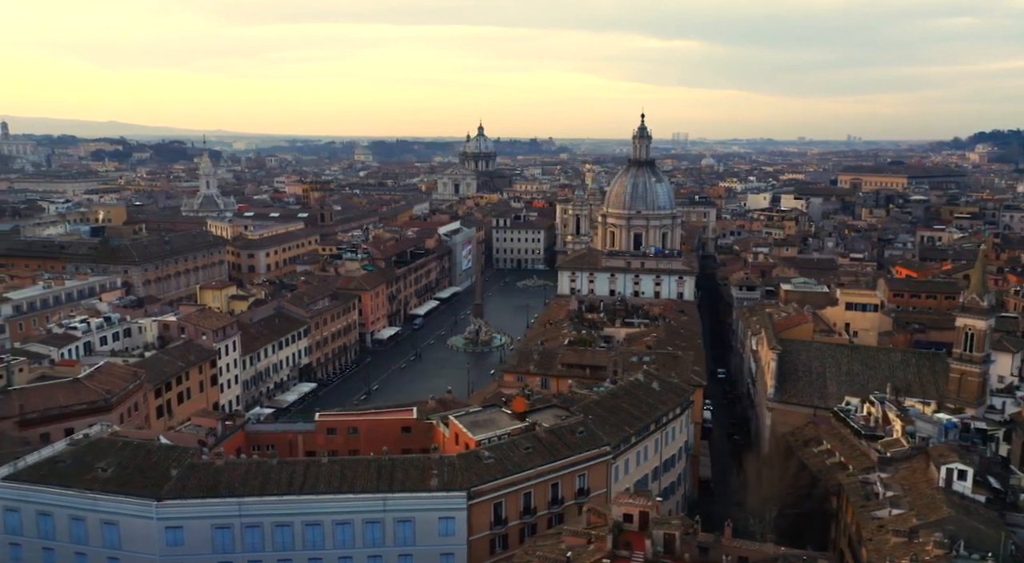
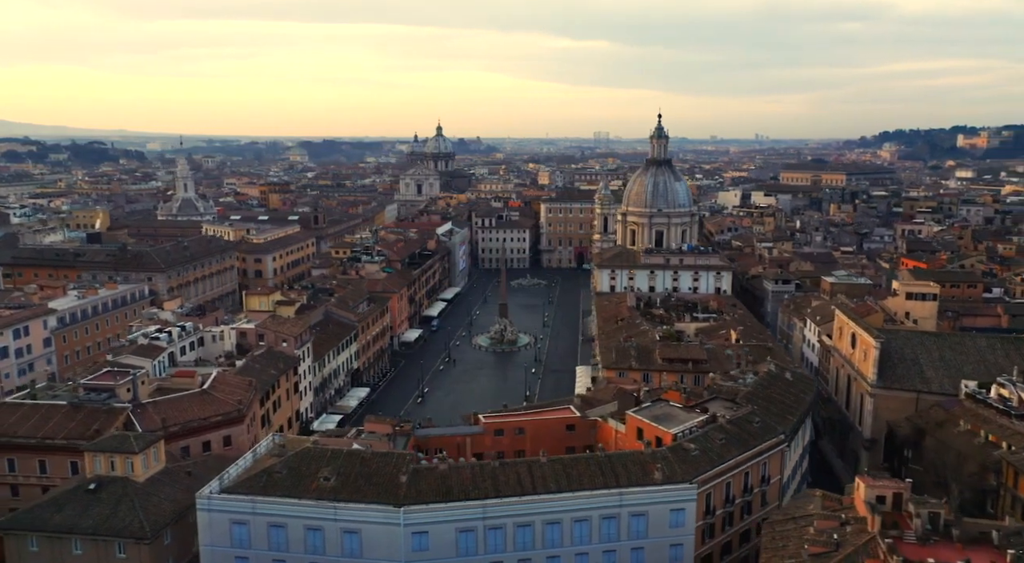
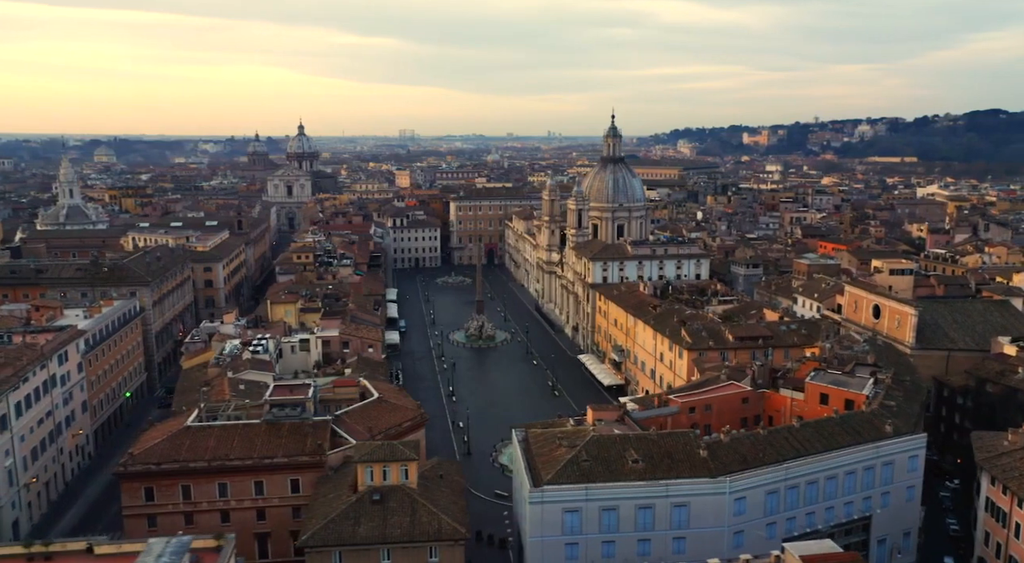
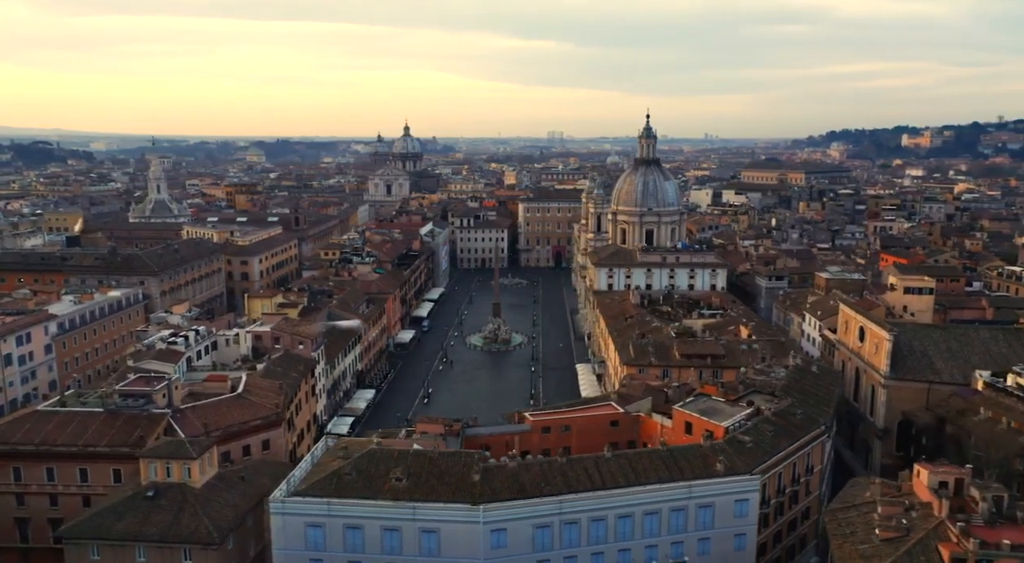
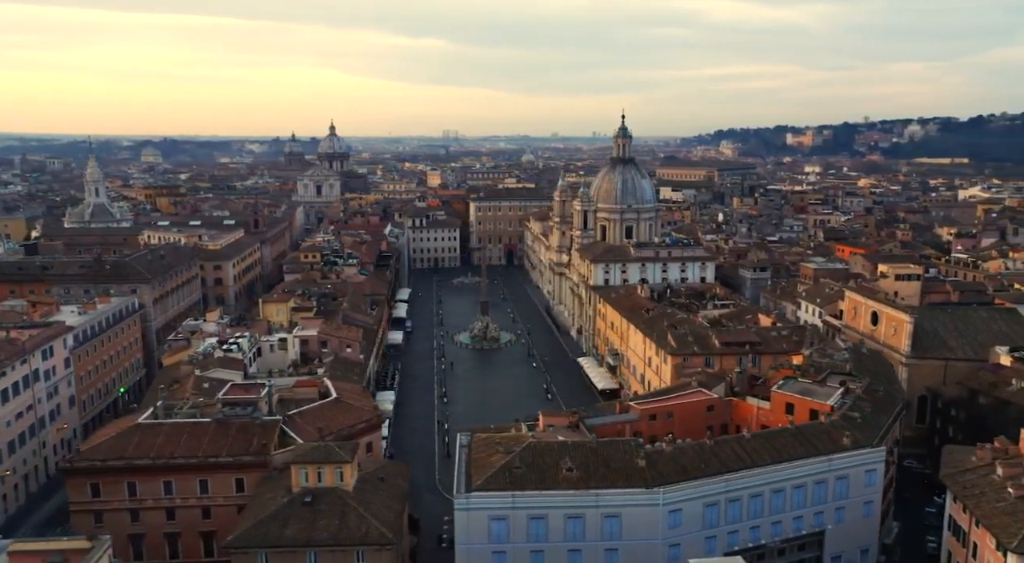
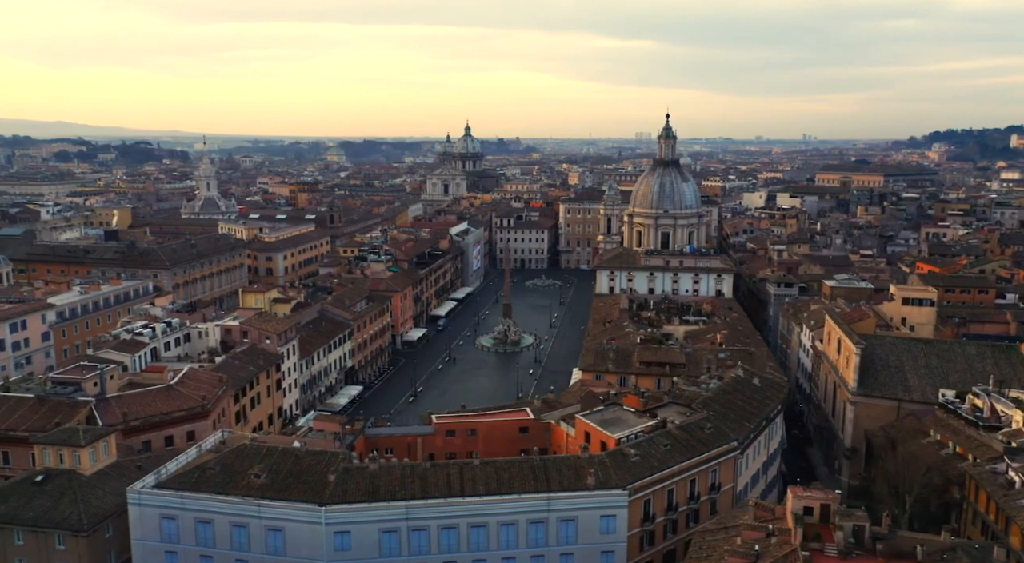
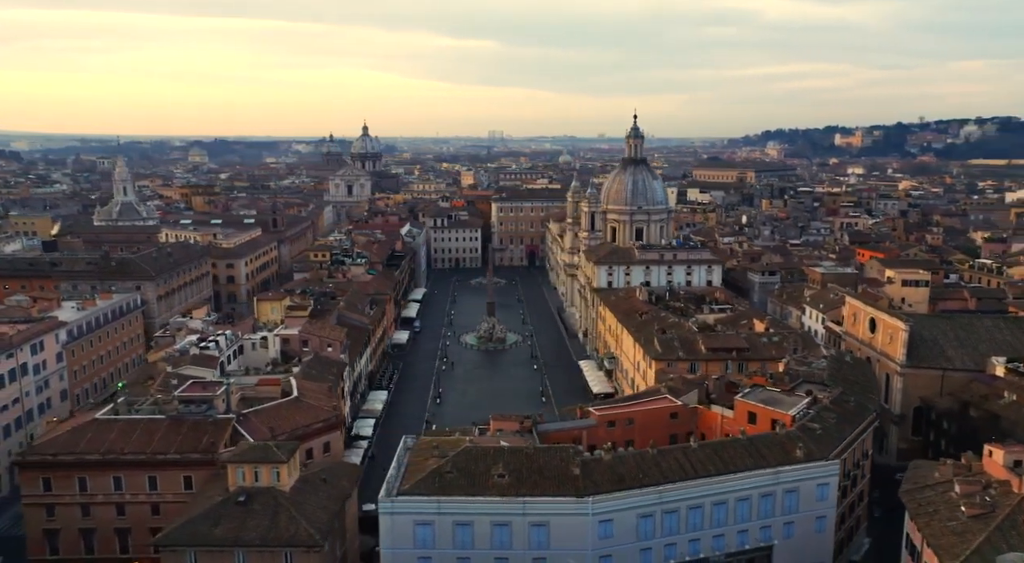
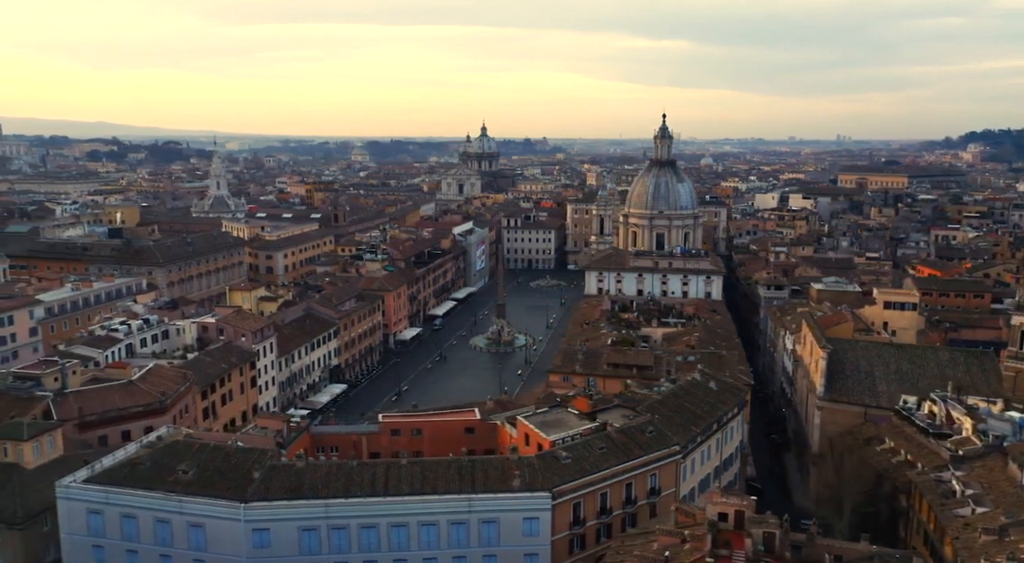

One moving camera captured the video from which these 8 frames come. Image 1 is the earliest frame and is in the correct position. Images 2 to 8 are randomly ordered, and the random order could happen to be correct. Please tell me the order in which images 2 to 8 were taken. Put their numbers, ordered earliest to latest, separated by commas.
8, 6, 2, 4, 7, 5, 3
